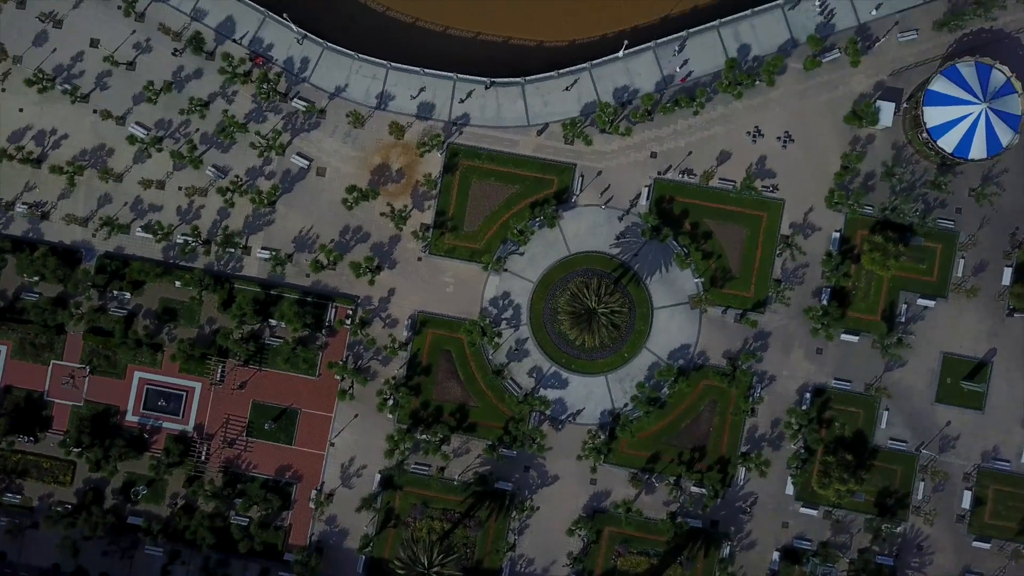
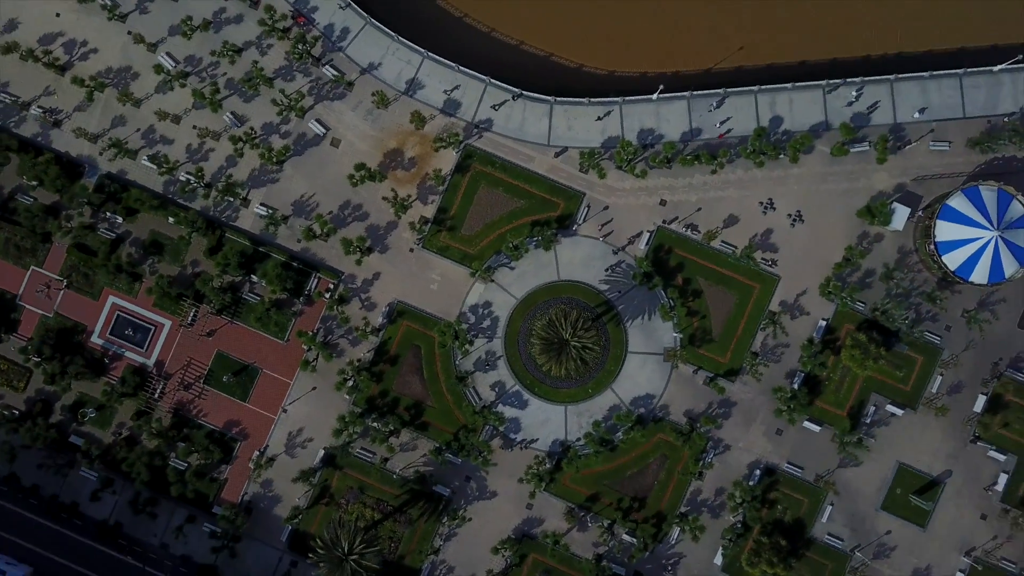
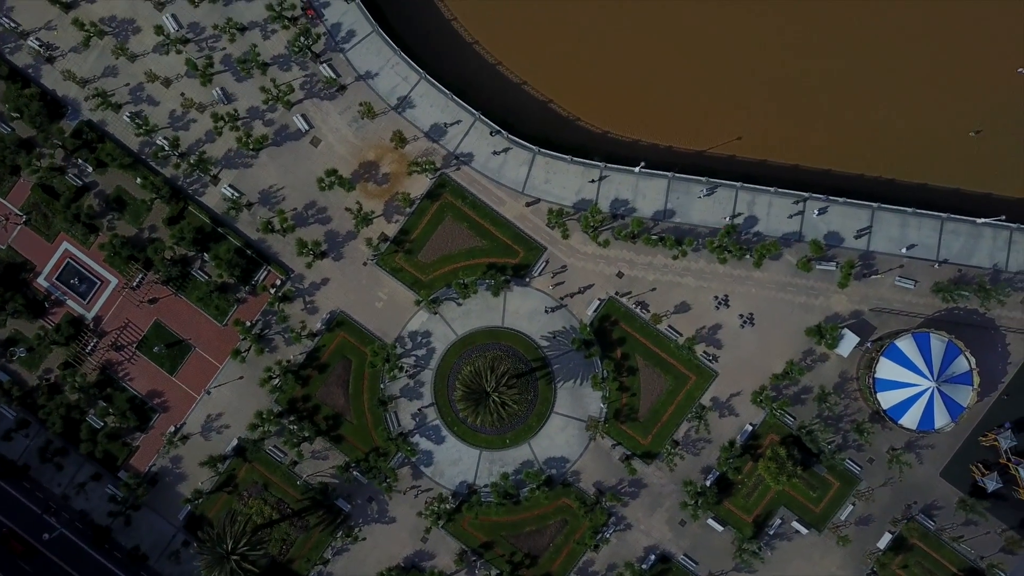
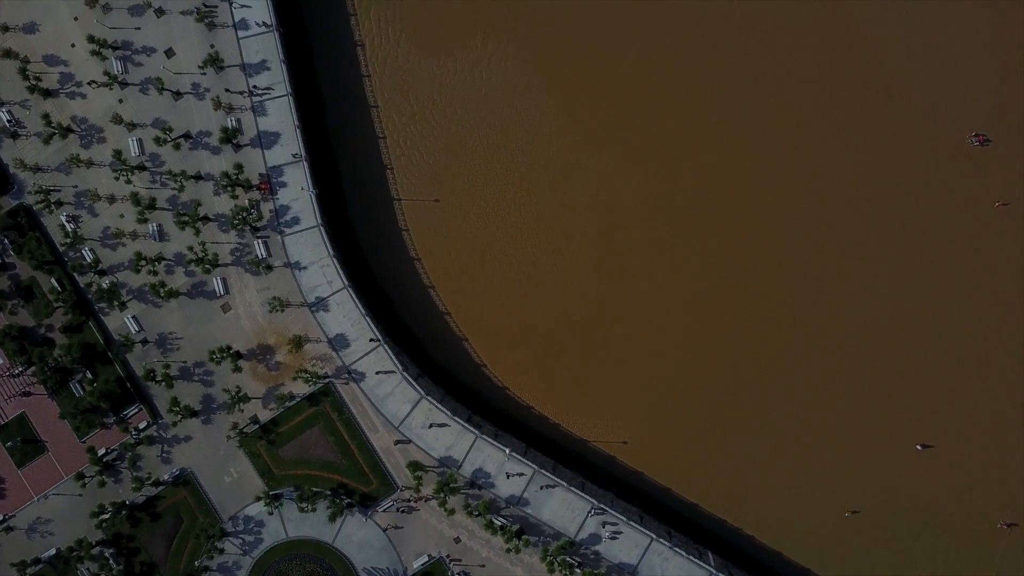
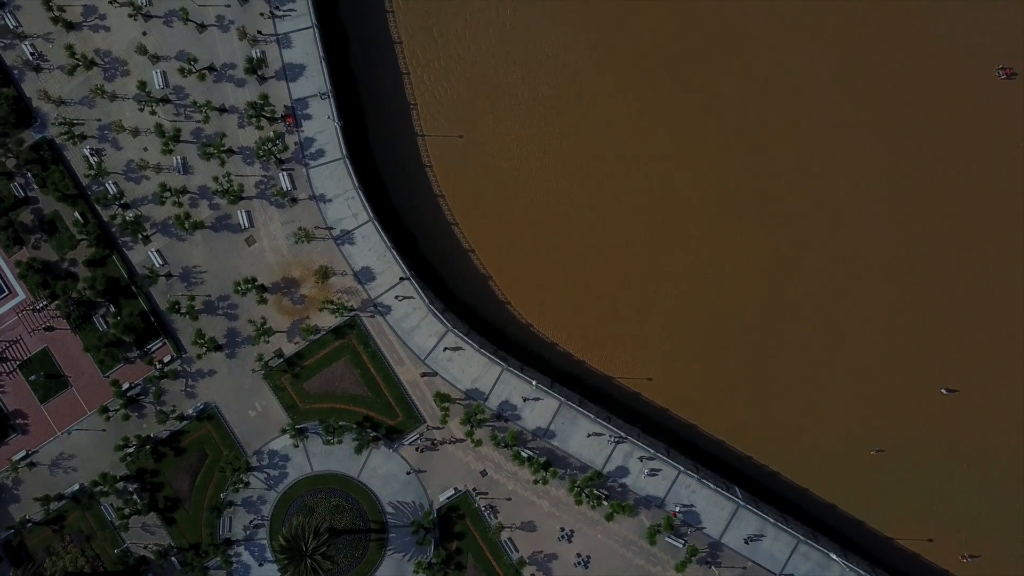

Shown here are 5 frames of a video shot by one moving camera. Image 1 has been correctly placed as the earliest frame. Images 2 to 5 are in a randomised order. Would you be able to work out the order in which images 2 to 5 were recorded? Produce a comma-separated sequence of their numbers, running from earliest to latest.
2, 3, 5, 4
